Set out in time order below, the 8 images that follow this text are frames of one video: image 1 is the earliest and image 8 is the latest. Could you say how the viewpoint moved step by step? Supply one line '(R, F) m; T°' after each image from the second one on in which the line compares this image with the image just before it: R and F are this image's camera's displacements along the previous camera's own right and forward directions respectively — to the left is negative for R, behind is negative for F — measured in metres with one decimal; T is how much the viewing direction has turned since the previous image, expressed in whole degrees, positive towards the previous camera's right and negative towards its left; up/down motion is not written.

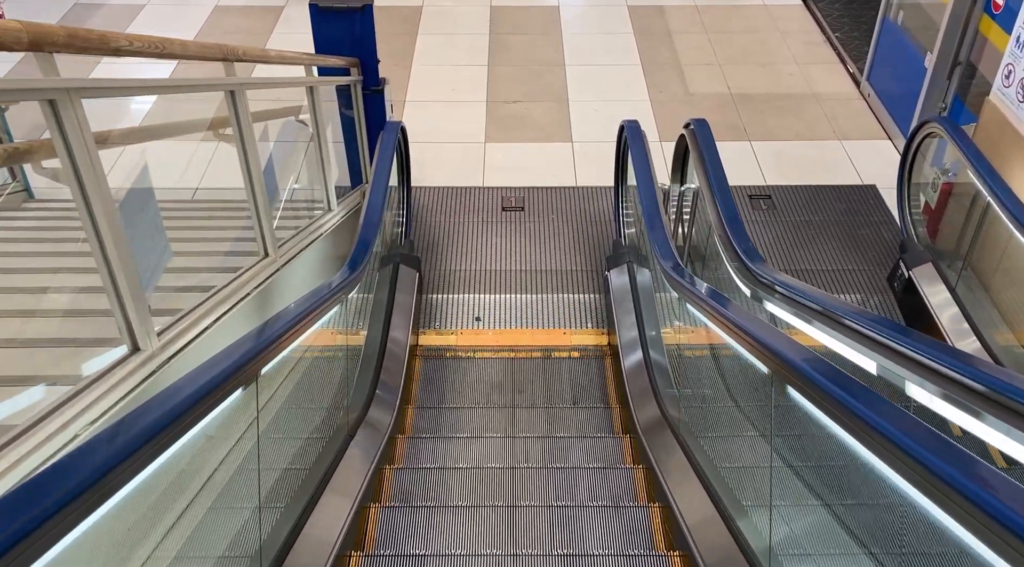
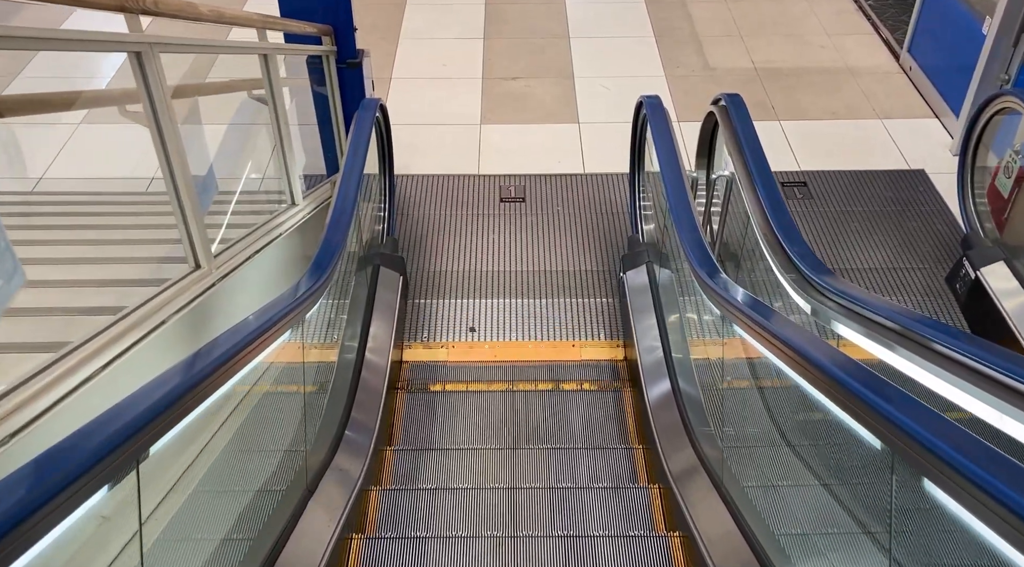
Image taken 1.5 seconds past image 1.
(0.0, +0.6) m; 0°
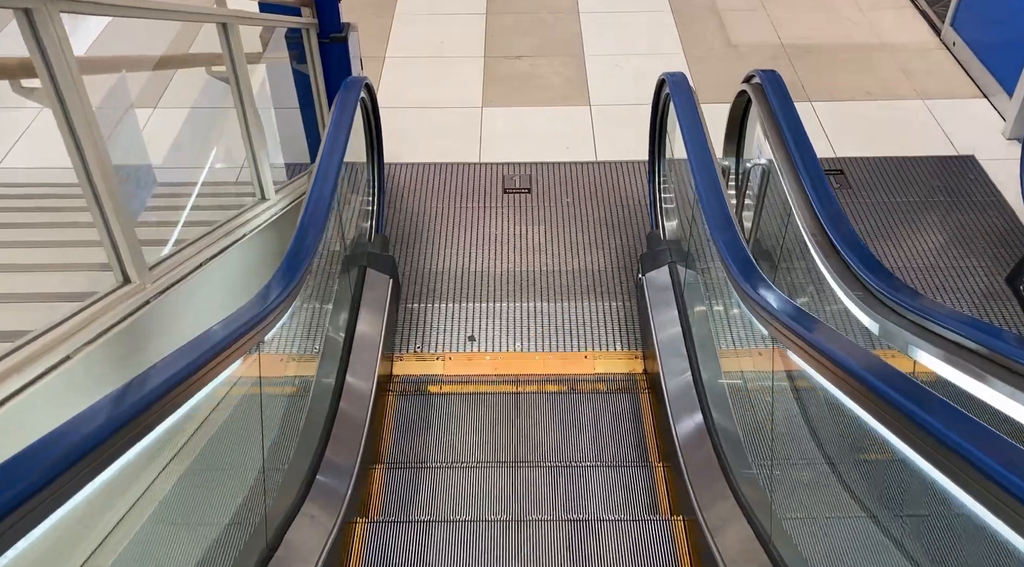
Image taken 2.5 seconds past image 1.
(0.0, +0.4) m; 0°
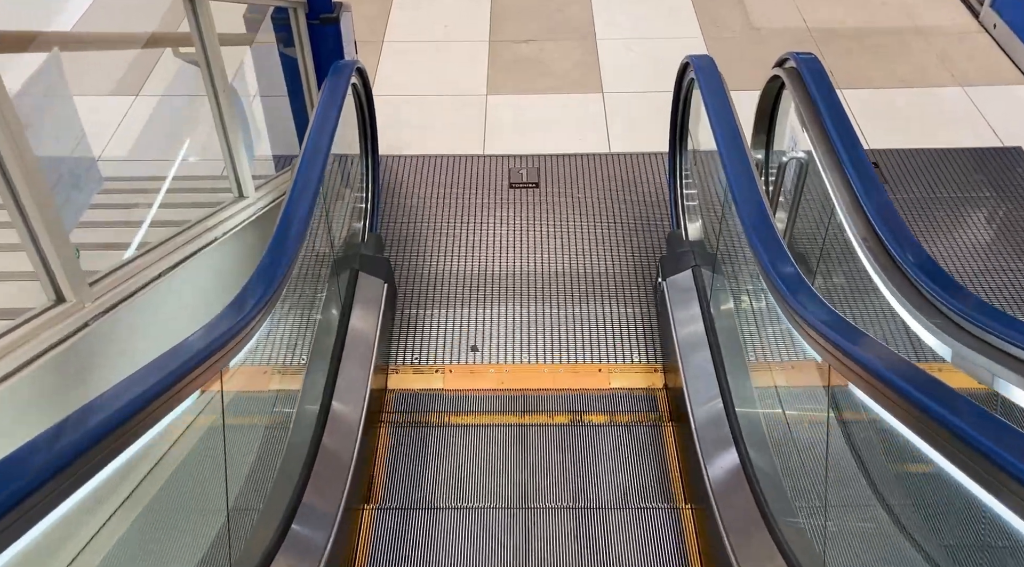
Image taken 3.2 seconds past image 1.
(0.0, +0.3) m; 0°
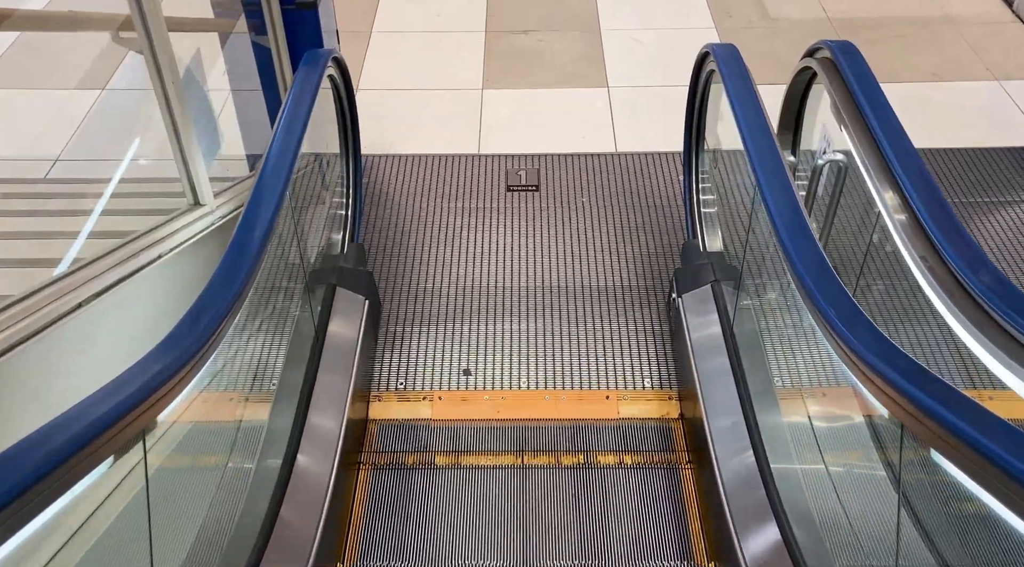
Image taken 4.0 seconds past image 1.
(0.0, +0.3) m; 0°
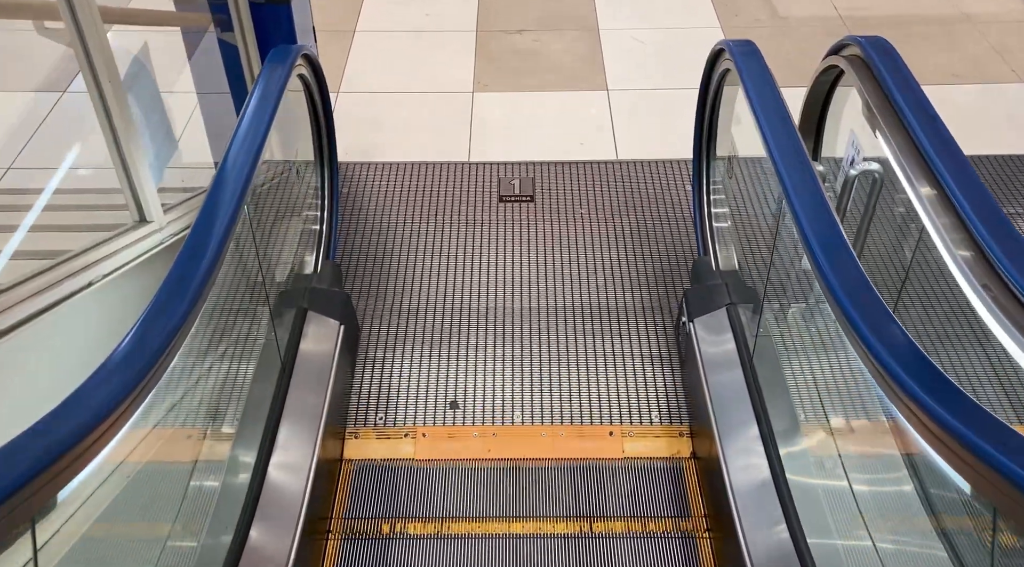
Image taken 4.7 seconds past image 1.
(0.0, +0.3) m; 0°
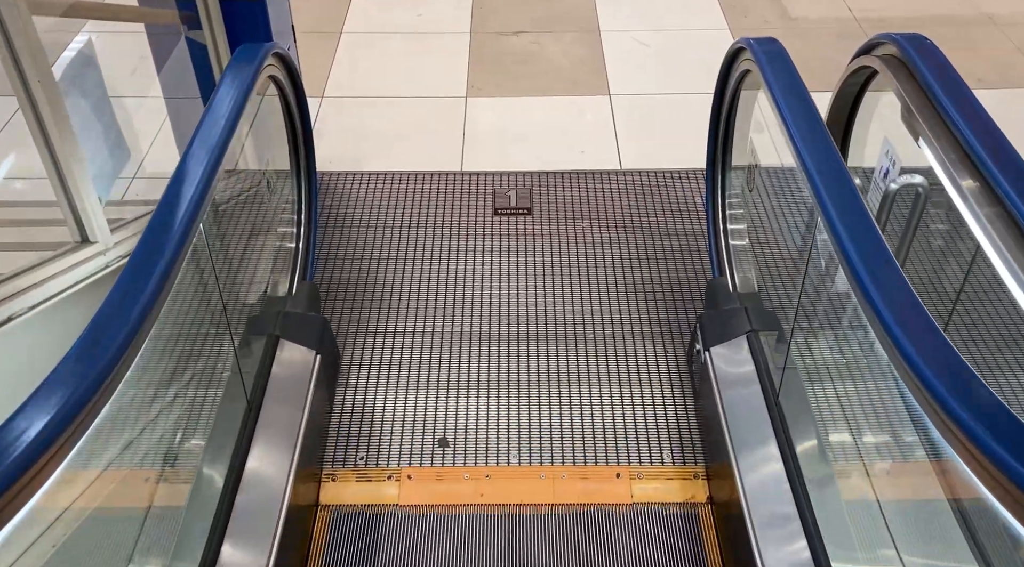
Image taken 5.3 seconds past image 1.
(0.0, +0.2) m; 0°
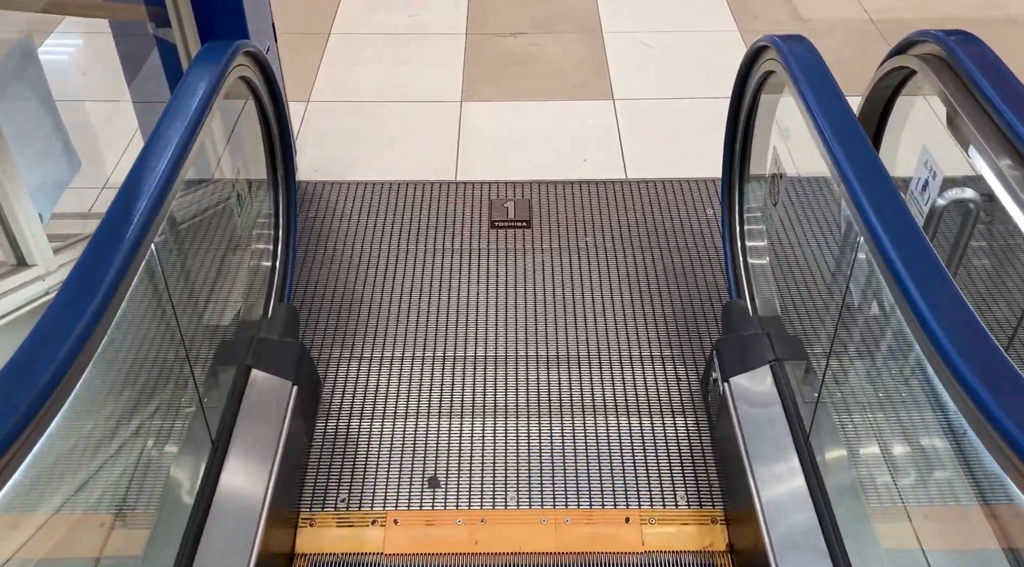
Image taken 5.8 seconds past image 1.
(0.0, +0.2) m; 0°
